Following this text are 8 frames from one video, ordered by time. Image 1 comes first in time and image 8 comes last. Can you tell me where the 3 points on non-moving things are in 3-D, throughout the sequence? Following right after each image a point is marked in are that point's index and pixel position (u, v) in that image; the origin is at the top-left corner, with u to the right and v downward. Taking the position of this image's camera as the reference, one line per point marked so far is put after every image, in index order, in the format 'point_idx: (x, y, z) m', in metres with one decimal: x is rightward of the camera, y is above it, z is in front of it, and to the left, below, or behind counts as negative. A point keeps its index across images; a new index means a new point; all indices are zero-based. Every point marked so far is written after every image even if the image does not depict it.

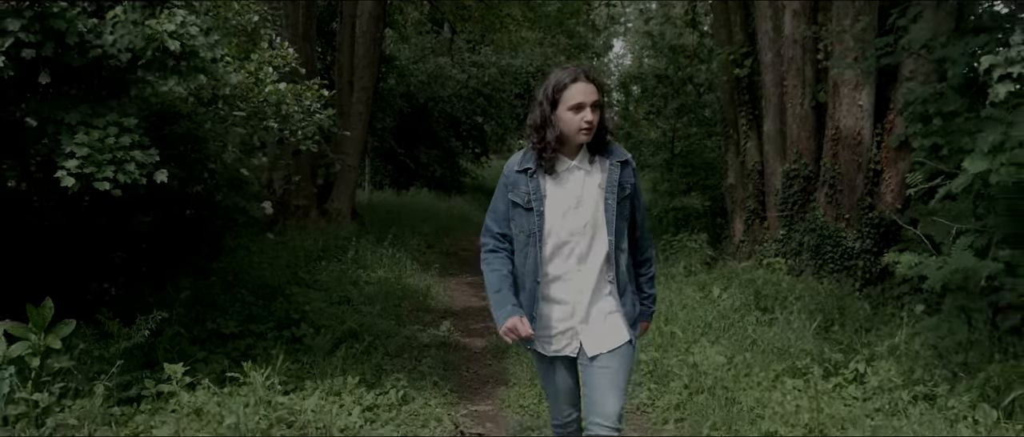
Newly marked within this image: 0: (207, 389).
0: (-1.2, -0.7, +4.8) m
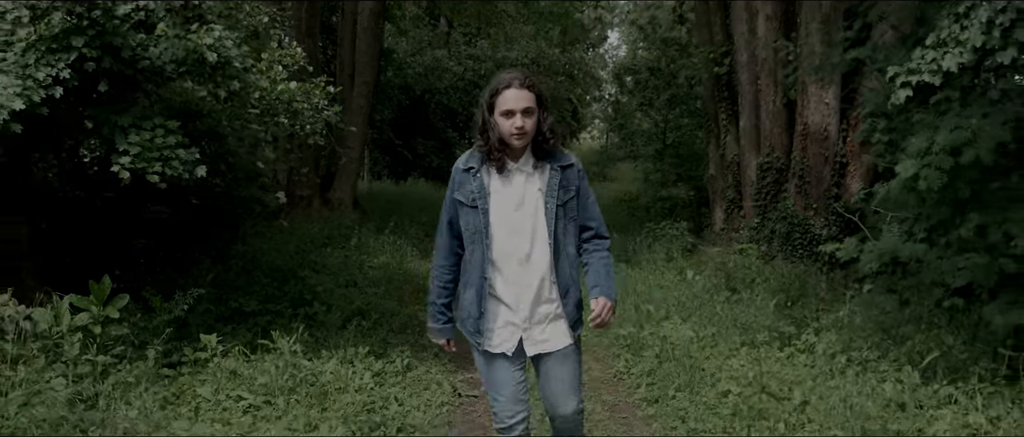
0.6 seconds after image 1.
0: (-1.3, -0.7, +5.5) m
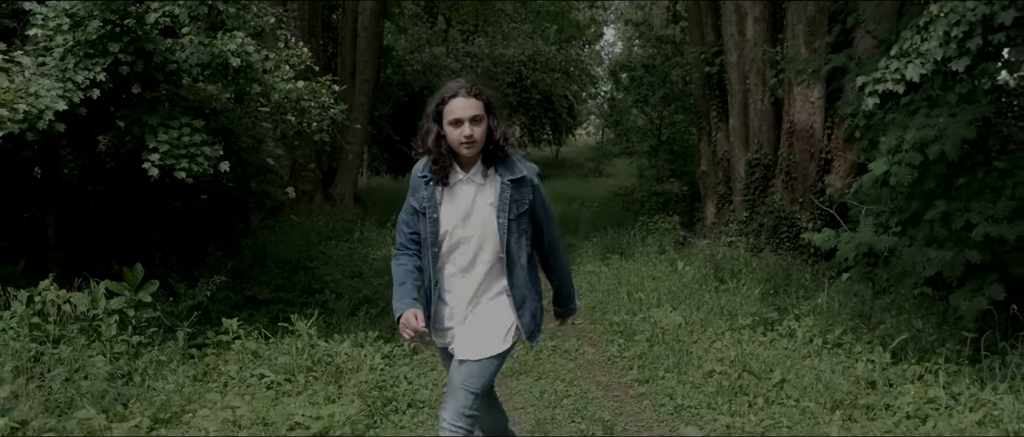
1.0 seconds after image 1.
0: (-1.3, -0.6, +6.0) m
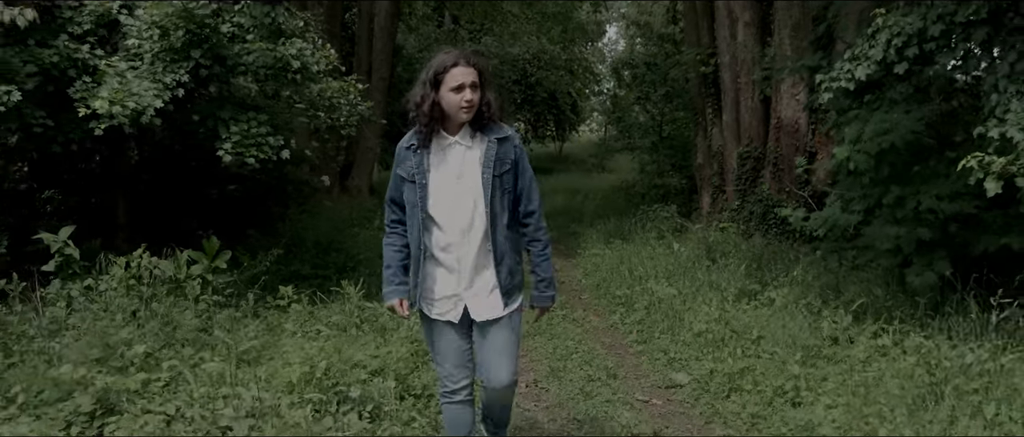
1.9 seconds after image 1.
0: (-1.2, -0.5, +7.0) m
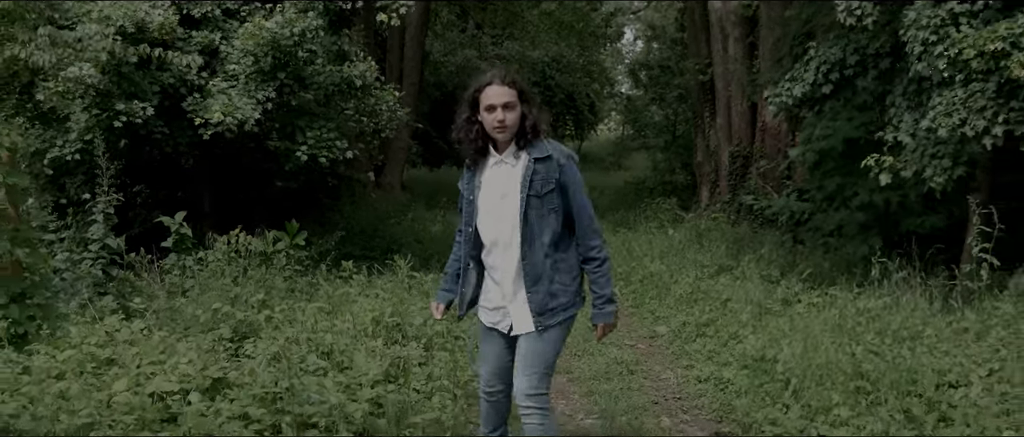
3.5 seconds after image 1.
0: (-1.1, -0.4, +8.7) m
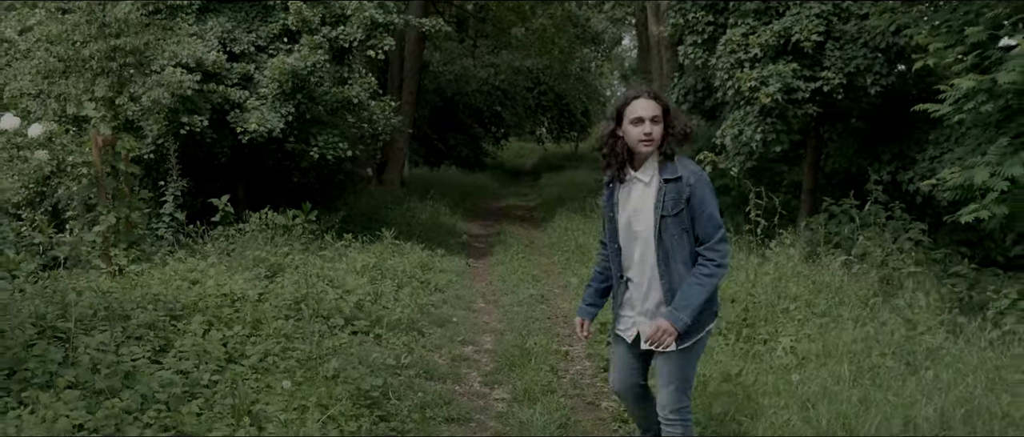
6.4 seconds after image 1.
0: (-1.5, -0.2, +11.7) m
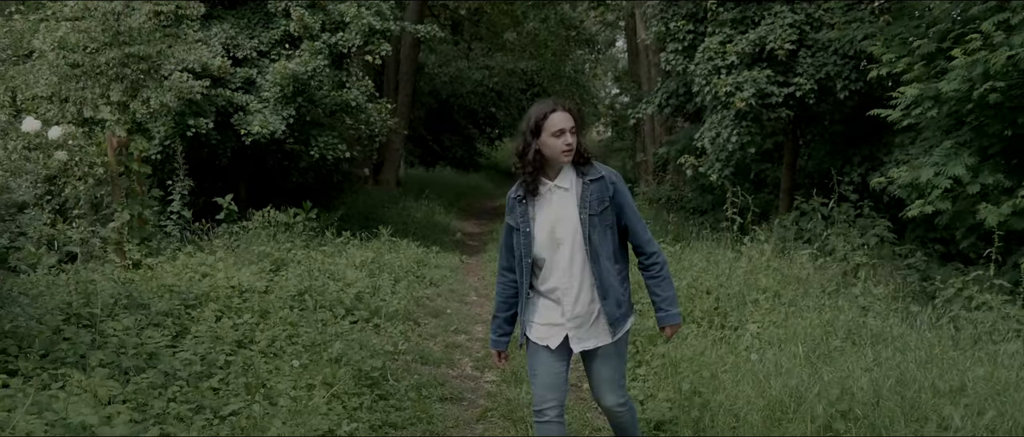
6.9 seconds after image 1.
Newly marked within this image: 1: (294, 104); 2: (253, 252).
0: (-1.6, -0.2, +12.3) m
1: (-2.2, +1.2, +11.8) m
2: (-2.1, -0.3, +9.6) m
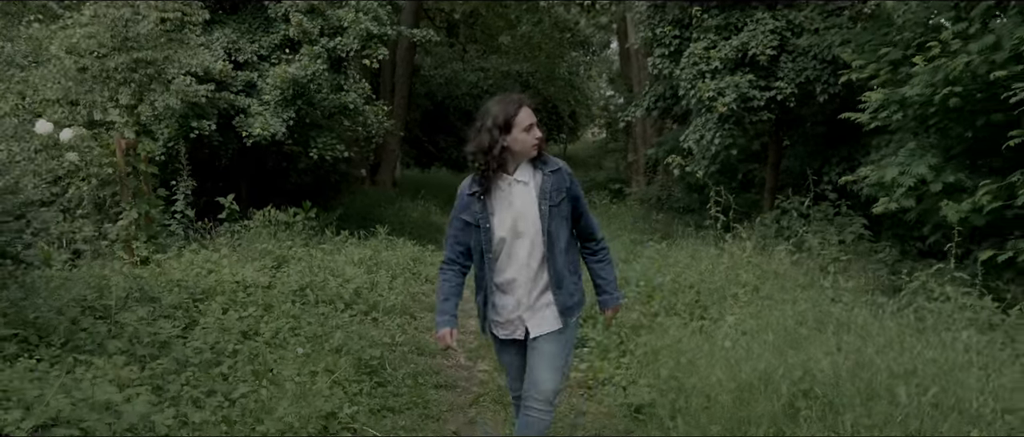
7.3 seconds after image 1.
0: (-1.6, -0.2, +12.6) m
1: (-2.2, +1.2, +12.2) m
2: (-2.2, -0.3, +10.0) m
